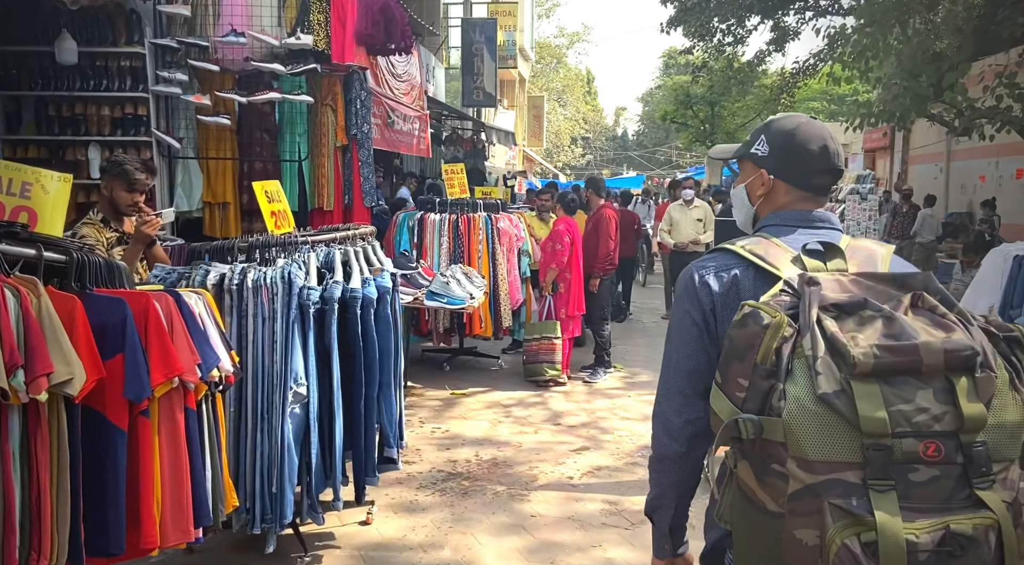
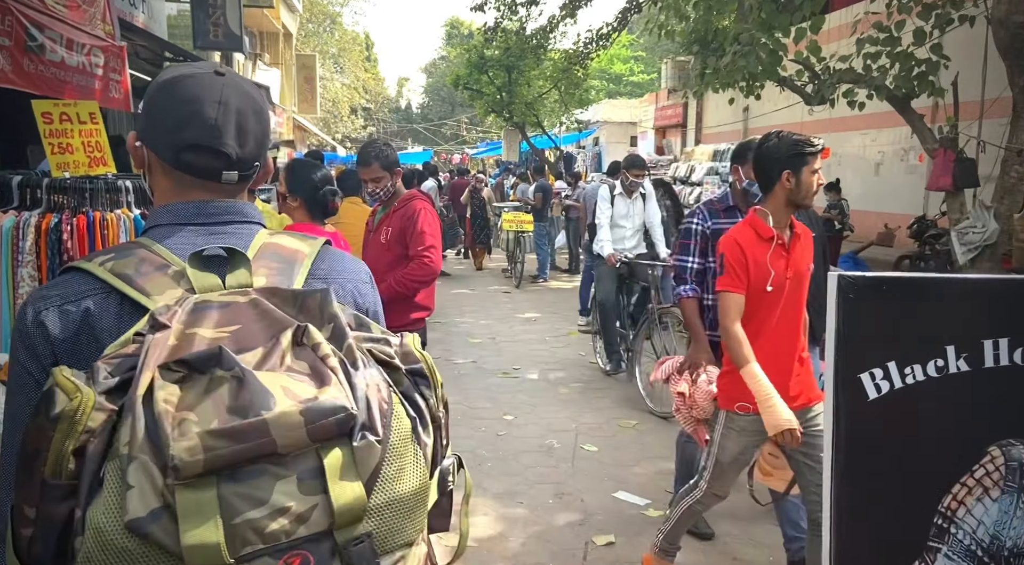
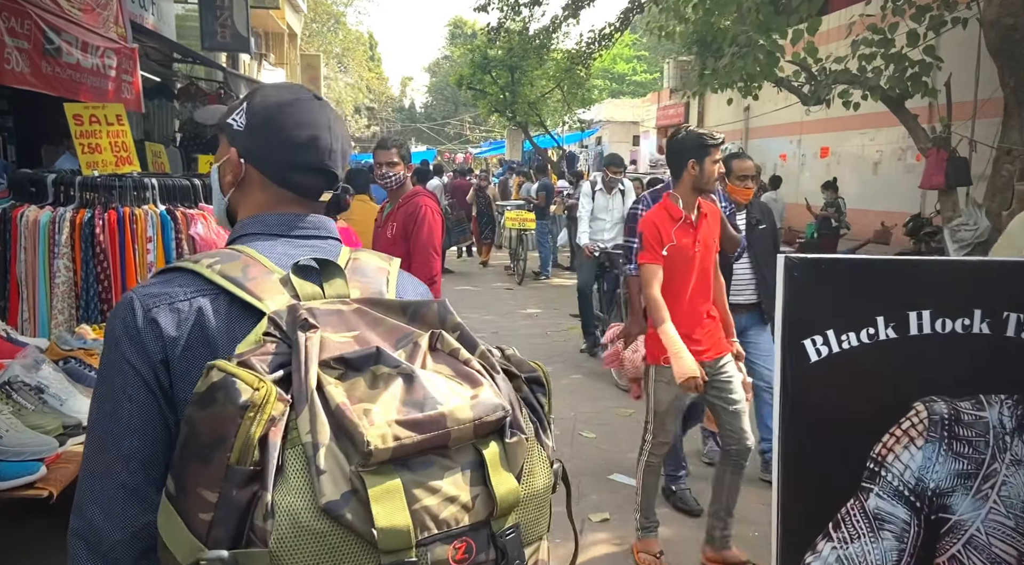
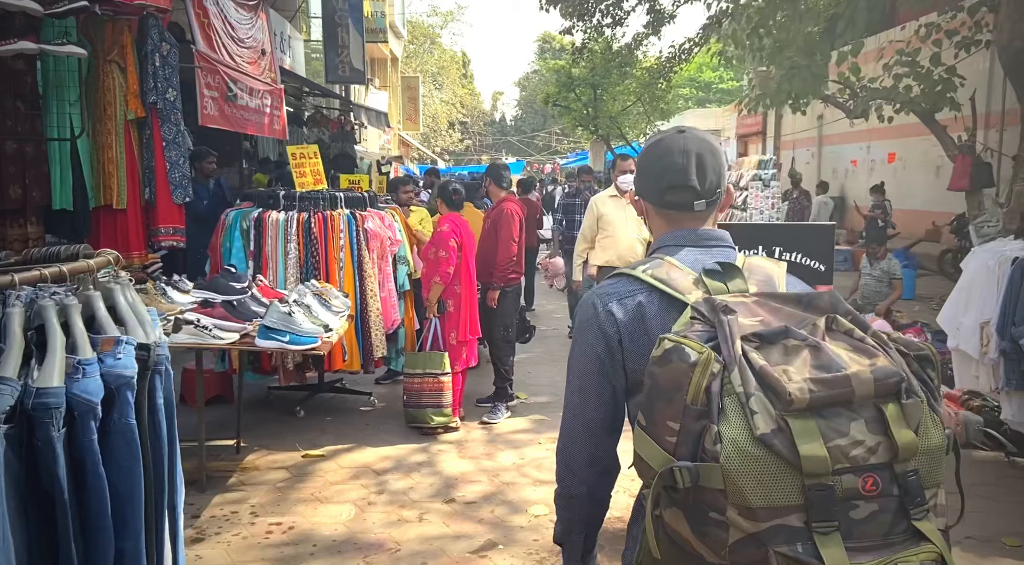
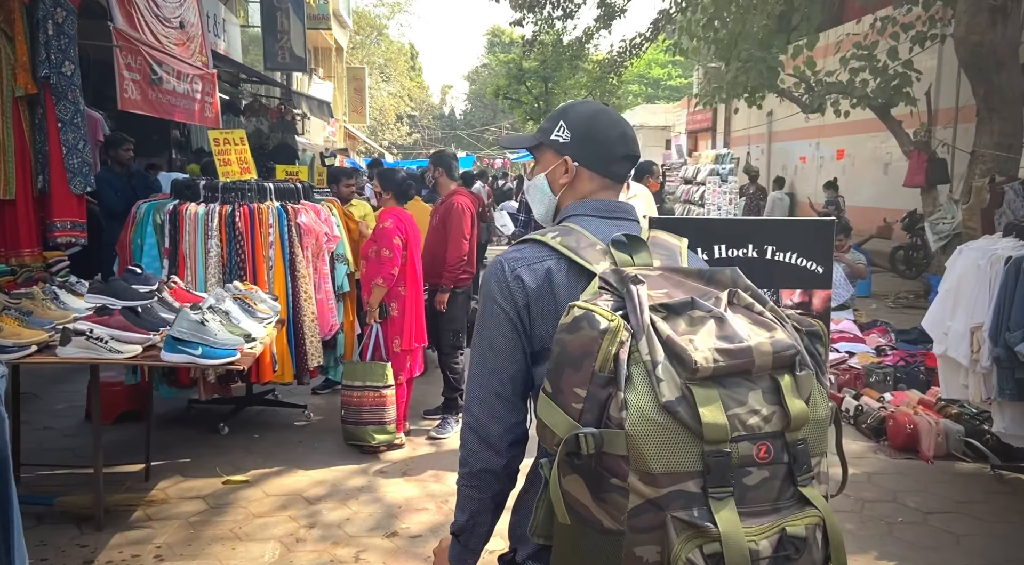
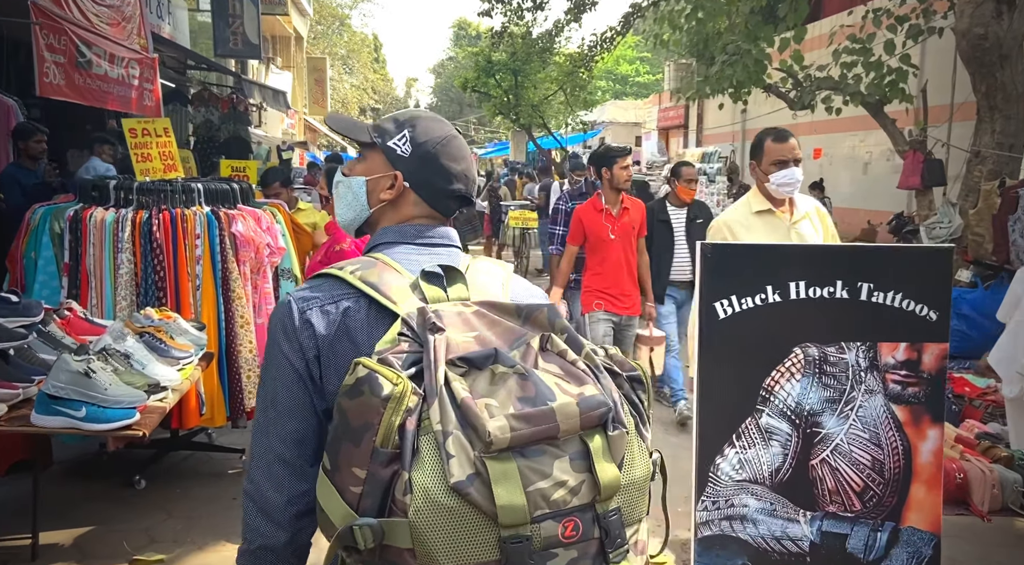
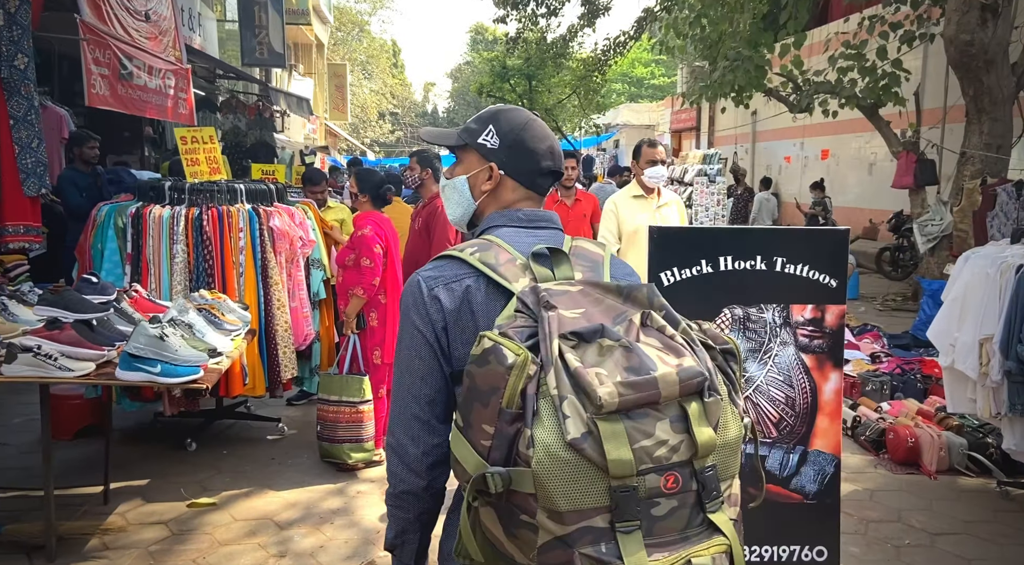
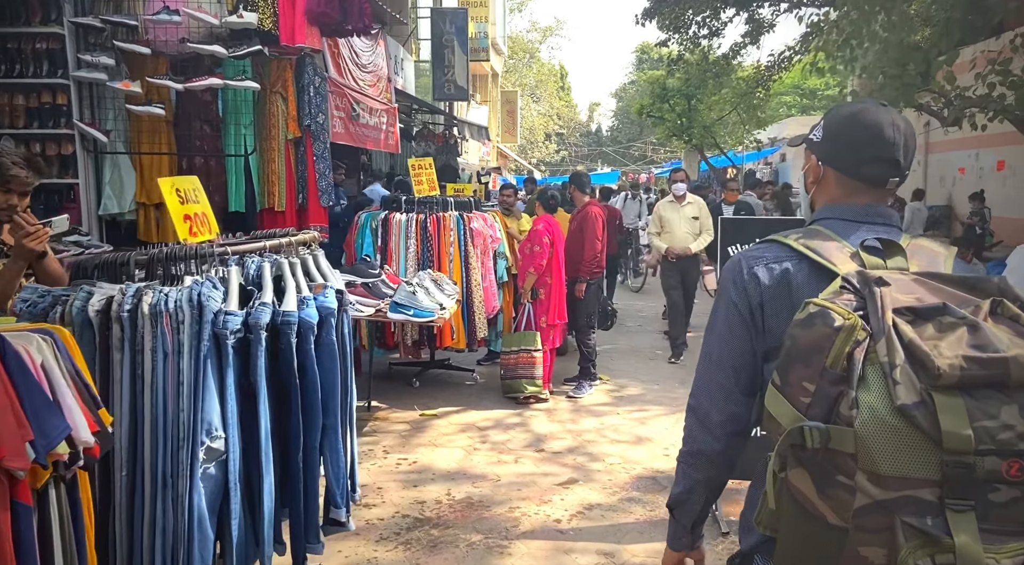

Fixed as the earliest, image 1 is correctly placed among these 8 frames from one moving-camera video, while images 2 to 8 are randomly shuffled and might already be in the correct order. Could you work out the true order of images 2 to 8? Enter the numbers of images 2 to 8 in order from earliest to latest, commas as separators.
8, 4, 5, 7, 6, 3, 2
